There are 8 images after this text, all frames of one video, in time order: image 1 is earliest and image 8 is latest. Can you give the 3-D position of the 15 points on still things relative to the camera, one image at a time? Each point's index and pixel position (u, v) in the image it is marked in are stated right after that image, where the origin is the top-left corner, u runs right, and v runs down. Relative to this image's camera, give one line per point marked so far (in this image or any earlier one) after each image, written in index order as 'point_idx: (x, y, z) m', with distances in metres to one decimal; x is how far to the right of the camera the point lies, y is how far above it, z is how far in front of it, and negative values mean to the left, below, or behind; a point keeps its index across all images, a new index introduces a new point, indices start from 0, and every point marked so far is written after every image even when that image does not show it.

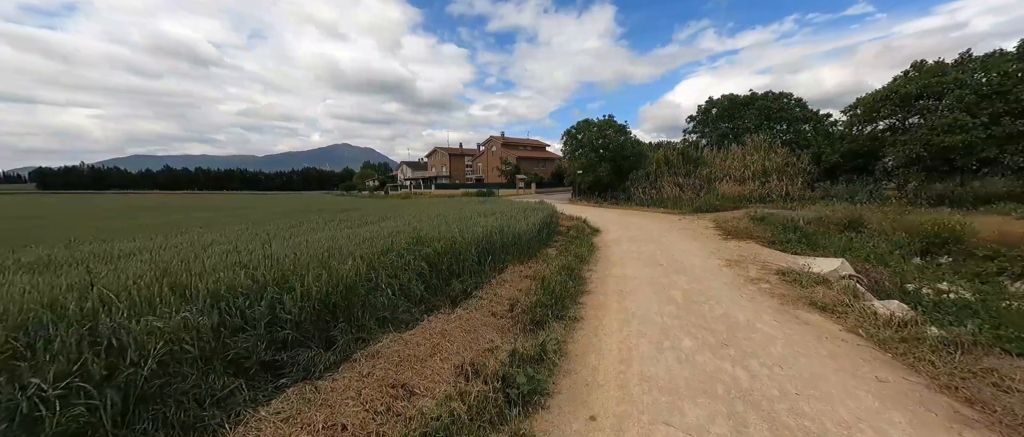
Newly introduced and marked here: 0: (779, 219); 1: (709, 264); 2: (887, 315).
0: (+7.5, 0.0, +8.9) m
1: (+3.1, -0.7, +5.0) m
2: (+3.6, -0.9, +3.0) m
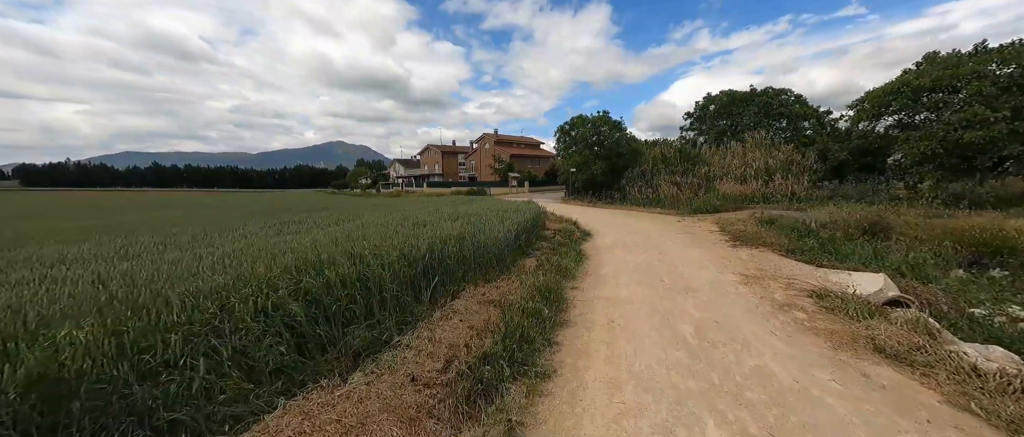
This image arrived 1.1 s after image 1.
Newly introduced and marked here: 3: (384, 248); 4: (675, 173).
0: (+7.0, -0.1, +8.0) m
1: (+2.7, -0.8, +4.1) m
2: (+3.2, -1.0, +2.1) m
3: (-1.1, -0.2, +2.7) m
4: (+8.8, +2.5, +17.1) m
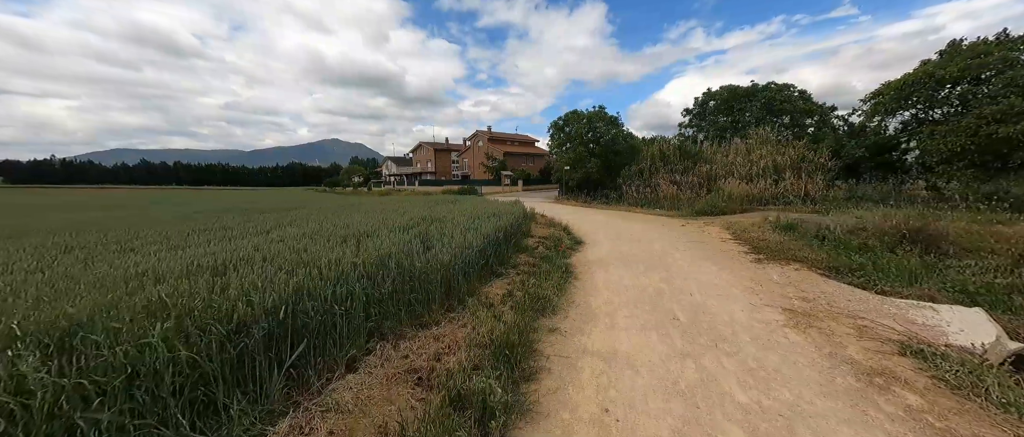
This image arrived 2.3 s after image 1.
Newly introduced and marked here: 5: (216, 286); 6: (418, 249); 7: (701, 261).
0: (+6.6, -0.2, +6.9) m
1: (+2.2, -0.9, +2.9) m
2: (+2.7, -1.1, +0.9) m
3: (-1.5, -0.4, +1.5) m
4: (+8.2, +2.4, +15.9) m
5: (-1.6, -0.4, +1.7) m
6: (-0.9, -0.3, +3.2) m
7: (+2.8, -0.7, +4.8) m
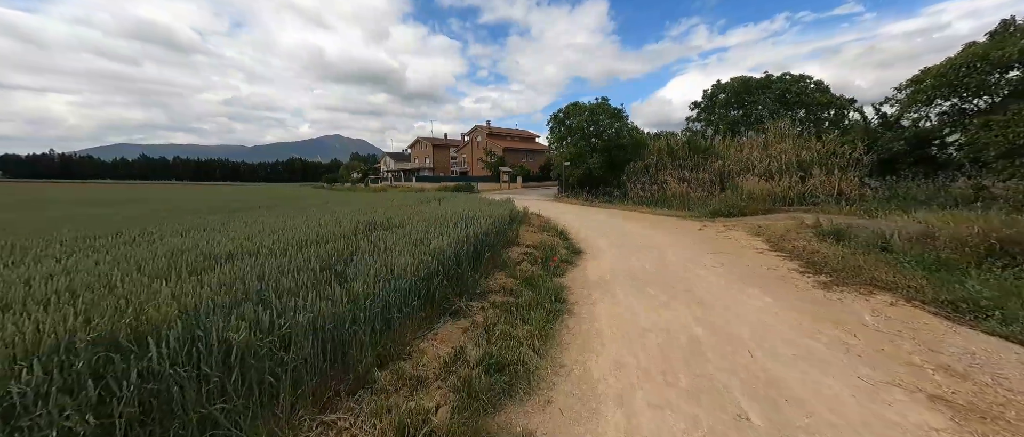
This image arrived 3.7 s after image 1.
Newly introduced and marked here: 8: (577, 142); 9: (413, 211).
0: (+6.2, -0.3, +5.5) m
1: (+1.9, -1.0, +1.6) m
2: (+2.4, -1.3, -0.4) m
3: (-1.8, -0.5, +0.1) m
4: (+7.9, +2.4, +14.6) m
5: (-1.9, -0.5, +0.4) m
6: (-1.3, -0.4, +1.9) m
7: (+2.5, -0.8, +3.4) m
8: (+3.8, +4.4, +18.4) m
9: (-2.1, +0.2, +7.0) m
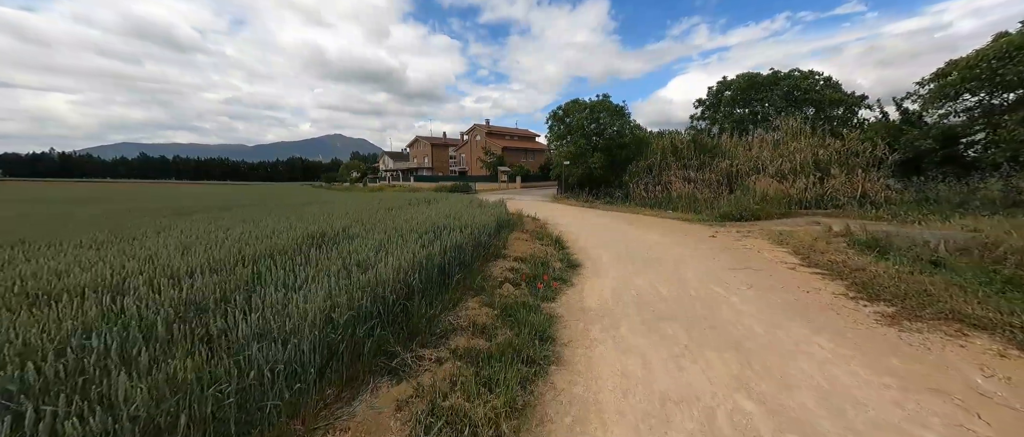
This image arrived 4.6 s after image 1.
0: (+6.0, -0.4, +4.7) m
1: (+1.7, -1.2, +0.8) m
2: (+2.2, -1.4, -1.2) m
3: (-2.1, -0.6, -0.6) m
4: (+7.7, +2.2, +13.7) m
5: (-2.1, -0.6, -0.4) m
6: (-1.5, -0.5, +1.1) m
7: (+2.3, -0.9, +2.6) m
8: (+3.6, +4.3, +17.5) m
9: (-2.4, +0.1, +6.2) m
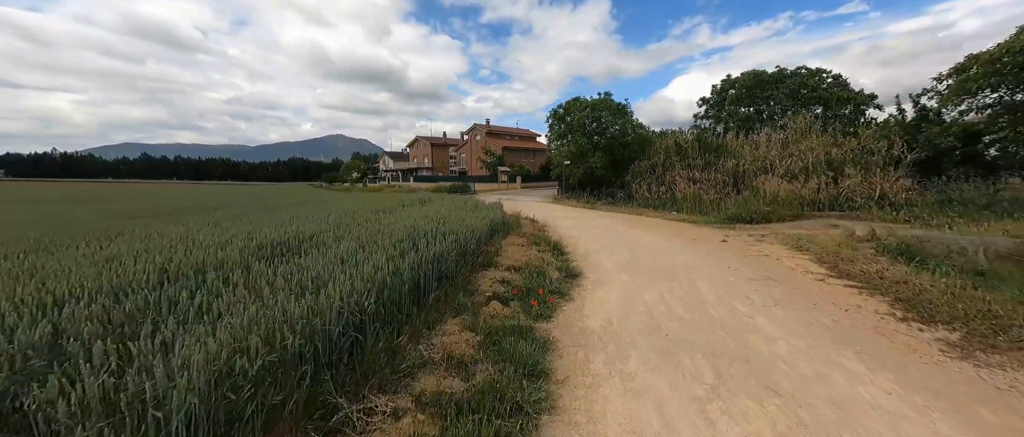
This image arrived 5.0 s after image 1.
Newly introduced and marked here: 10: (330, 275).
0: (+5.9, -0.5, +4.2) m
1: (+1.6, -1.2, +0.3) m
2: (+2.1, -1.4, -1.7) m
3: (-2.2, -0.7, -1.1) m
4: (+7.7, +2.2, +13.2) m
5: (-2.2, -0.6, -0.9) m
6: (-1.6, -0.6, +0.7) m
7: (+2.2, -0.9, +2.1) m
8: (+3.6, +4.3, +17.1) m
9: (-2.4, 0.0, +5.7) m
10: (-1.2, -0.4, +2.2) m
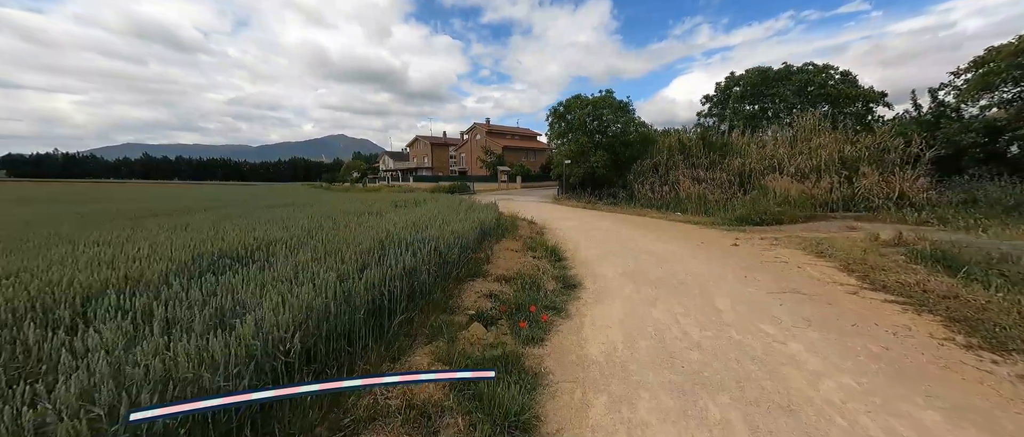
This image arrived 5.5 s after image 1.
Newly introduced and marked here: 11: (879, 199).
0: (+5.8, -0.5, +3.8) m
1: (+1.5, -1.3, -0.2) m
2: (+1.9, -1.5, -2.2) m
3: (-2.3, -0.7, -1.5) m
4: (+7.6, +2.1, +12.8) m
5: (-2.4, -0.7, -1.3) m
6: (-1.7, -0.6, +0.2) m
7: (+2.1, -1.0, +1.7) m
8: (+3.5, +4.2, +16.6) m
9: (-2.6, 0.0, +5.3) m
10: (-1.3, -0.4, +1.7) m
11: (+9.5, +0.5, +8.2) m
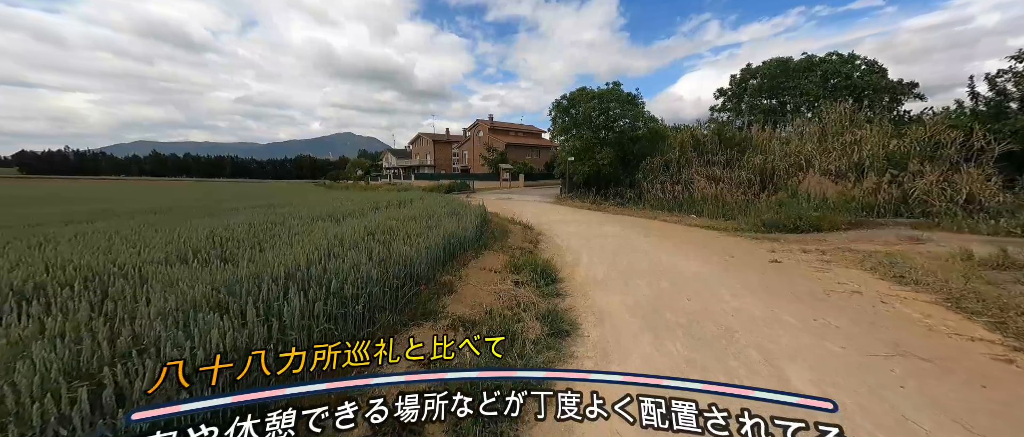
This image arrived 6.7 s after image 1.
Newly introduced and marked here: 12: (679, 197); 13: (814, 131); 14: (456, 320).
0: (+5.5, -0.7, +2.6) m
1: (+1.1, -1.4, -1.3) m
2: (+1.6, -1.7, -3.3) m
3: (-2.7, -0.9, -2.6) m
4: (+7.5, +2.0, +11.5) m
5: (-2.7, -0.8, -2.4) m
6: (-2.0, -0.8, -0.9) m
7: (+1.8, -1.1, +0.5) m
8: (+3.4, +4.2, +15.4) m
9: (-2.8, -0.1, +4.2) m
10: (-1.6, -0.6, +0.6) m
11: (+9.3, +0.4, +6.9) m
12: (+6.1, +0.8, +11.5) m
13: (+9.8, +2.8, +10.2) m
14: (-0.4, -0.8, +2.5) m
